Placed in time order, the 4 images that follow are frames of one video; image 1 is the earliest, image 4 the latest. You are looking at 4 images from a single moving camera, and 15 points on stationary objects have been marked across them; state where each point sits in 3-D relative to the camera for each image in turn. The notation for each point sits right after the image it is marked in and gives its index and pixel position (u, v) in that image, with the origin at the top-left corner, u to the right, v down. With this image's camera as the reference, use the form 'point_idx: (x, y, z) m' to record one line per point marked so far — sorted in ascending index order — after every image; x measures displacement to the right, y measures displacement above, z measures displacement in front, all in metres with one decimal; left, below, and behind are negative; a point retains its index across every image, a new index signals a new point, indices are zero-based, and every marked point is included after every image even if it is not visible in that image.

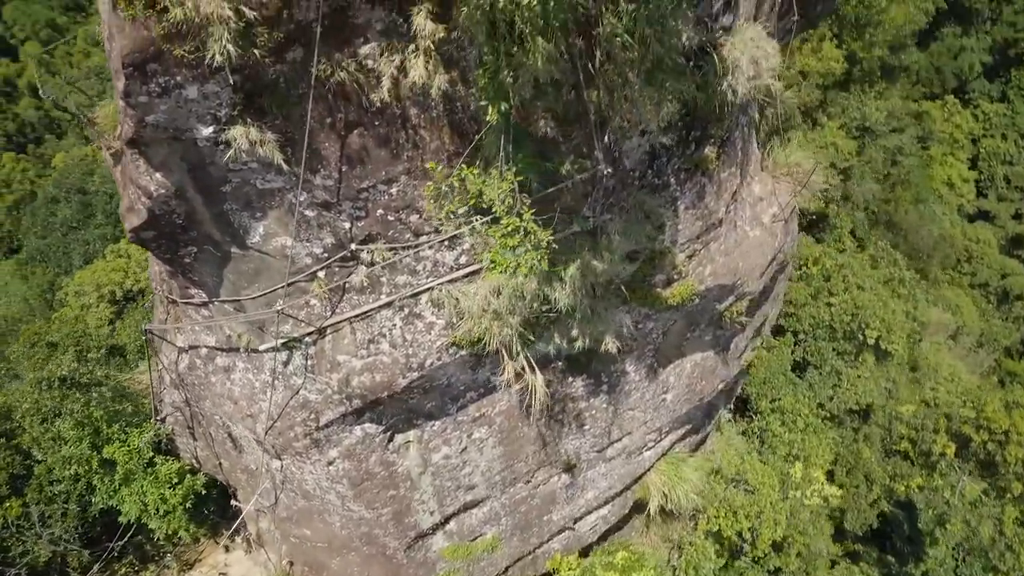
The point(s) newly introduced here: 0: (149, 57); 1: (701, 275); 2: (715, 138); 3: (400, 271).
0: (-1.8, +1.2, +4.0) m
1: (+1.7, +0.1, +7.3) m
2: (+1.6, +1.2, +6.2) m
3: (-0.8, +0.1, +6.0) m
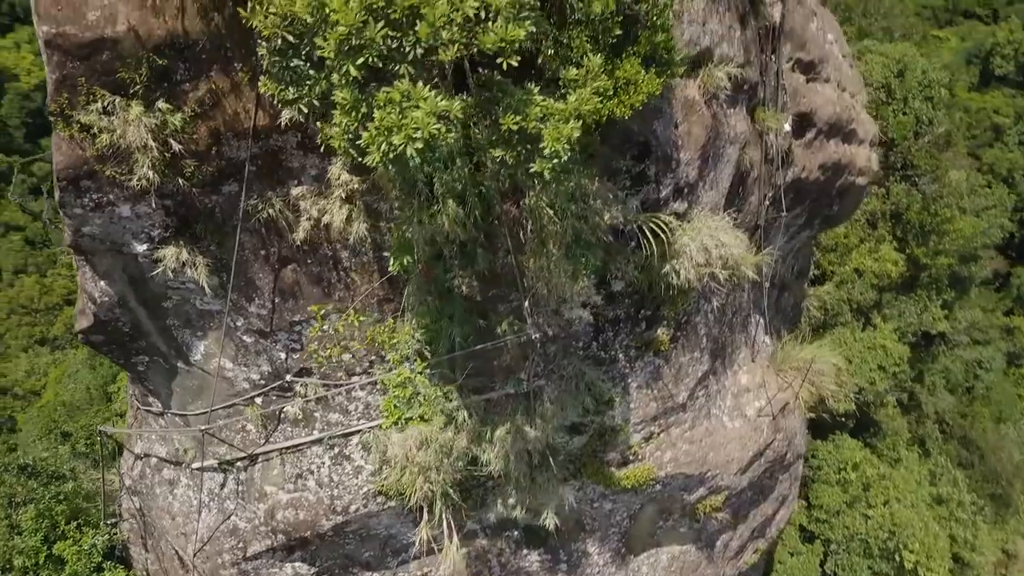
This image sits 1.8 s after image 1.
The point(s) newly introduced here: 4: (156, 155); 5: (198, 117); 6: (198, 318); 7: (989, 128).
0: (-2.3, +0.6, +4.3) m
1: (+1.3, -1.5, +6.9) m
2: (+1.2, -0.2, +6.1) m
3: (-1.3, -0.9, +6.0) m
4: (-1.9, +0.7, +4.3) m
5: (-1.7, +0.9, +4.3) m
6: (-2.2, -0.2, +5.6) m
7: (+9.8, +3.3, +16.8) m
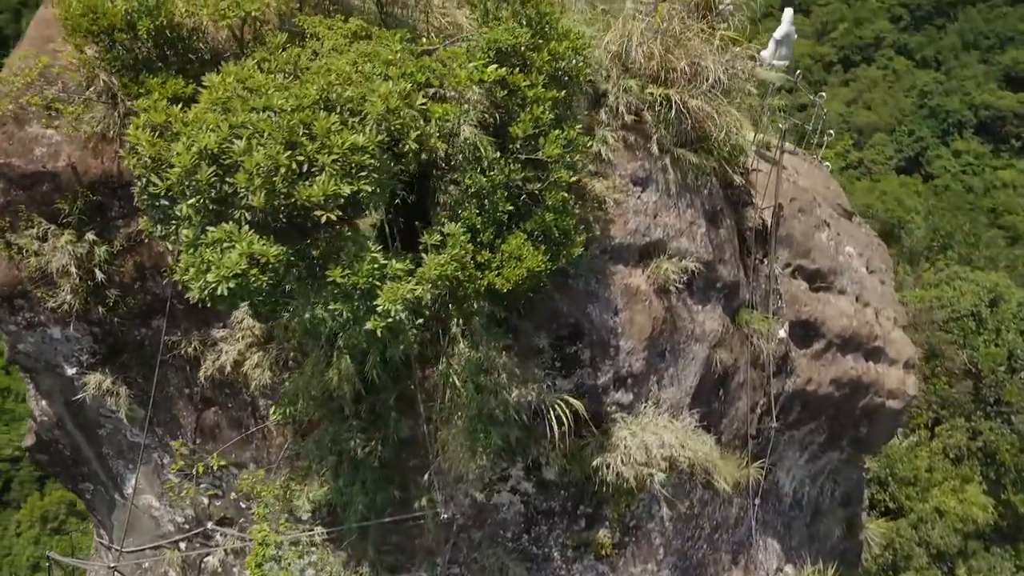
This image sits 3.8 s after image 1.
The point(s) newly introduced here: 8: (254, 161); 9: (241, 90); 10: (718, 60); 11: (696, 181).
0: (-2.9, 0.0, +4.6) m
1: (+0.7, -3.0, +6.1) m
2: (+0.7, -1.6, +5.6) m
3: (-1.9, -2.0, +5.7) m
4: (-2.4, 0.0, +4.5) m
5: (-2.2, +0.2, +4.6) m
6: (-2.7, -1.1, +5.6) m
7: (+11.0, -1.6, +15.4) m
8: (-1.0, +0.5, +3.1) m
9: (-1.1, +0.8, +3.3) m
10: (+1.3, +1.5, +5.2) m
11: (+1.2, +0.7, +5.4) m
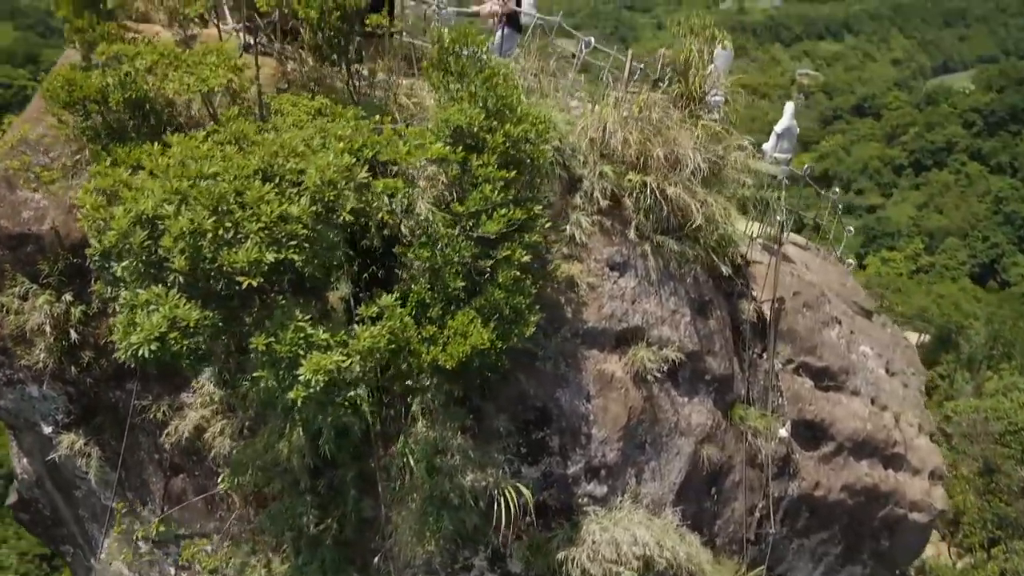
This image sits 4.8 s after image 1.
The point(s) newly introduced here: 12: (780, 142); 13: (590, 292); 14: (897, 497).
0: (-3.1, -0.4, +4.8) m
1: (+0.5, -3.6, +5.6) m
2: (+0.5, -2.2, +5.3) m
3: (-2.1, -2.5, +5.6) m
4: (-2.6, -0.3, +4.6) m
5: (-2.4, -0.2, +4.7) m
6: (-2.9, -1.6, +5.6) m
7: (+11.5, -3.7, +14.2) m
8: (-1.3, +0.2, +3.2) m
9: (-1.4, +0.6, +3.4) m
10: (+1.2, +0.9, +5.2) m
11: (+1.1, +0.1, +5.3) m
12: (+2.1, +1.2, +6.4) m
13: (+0.5, 0.0, +4.9) m
14: (+3.6, -2.0, +7.5) m
